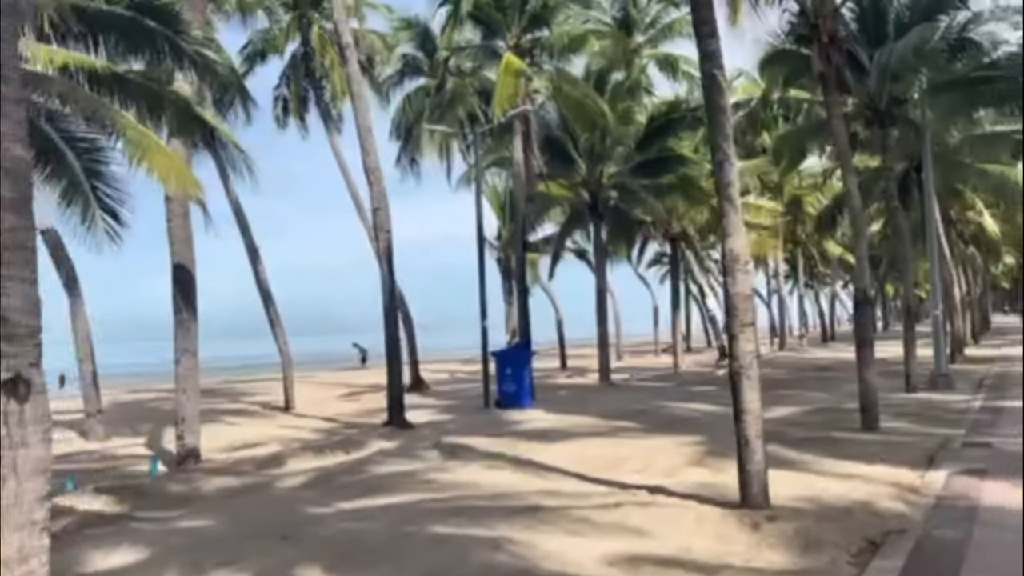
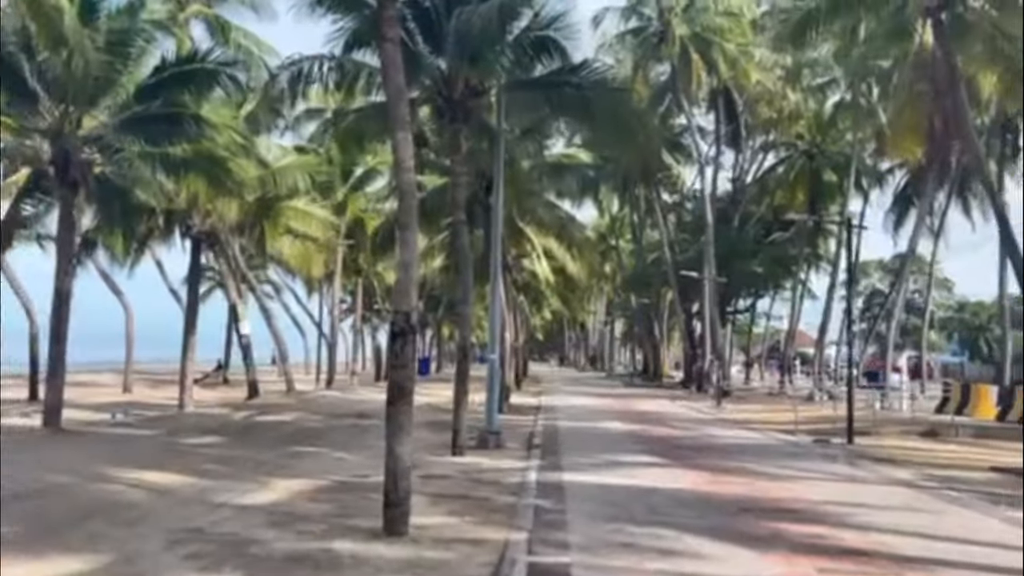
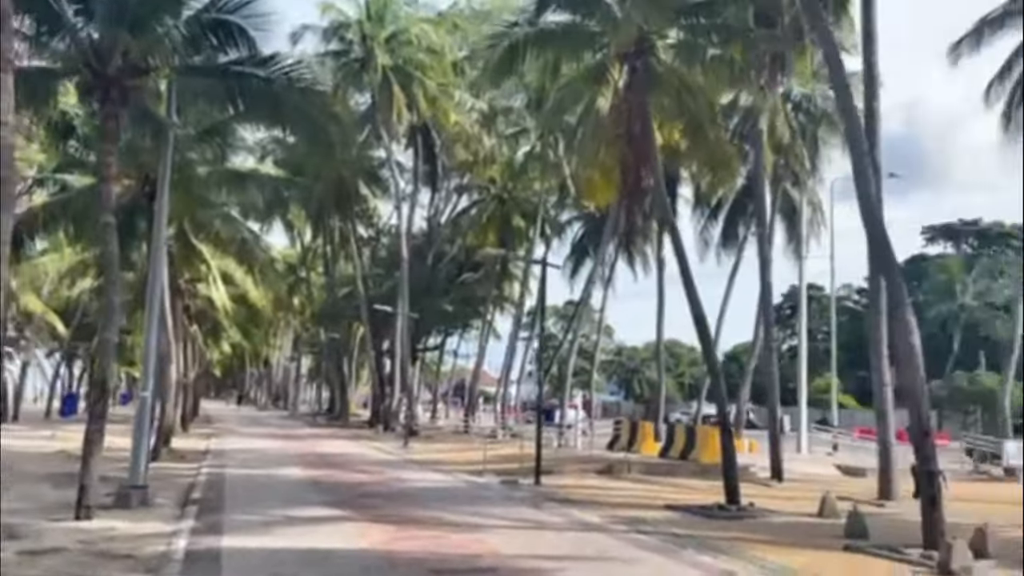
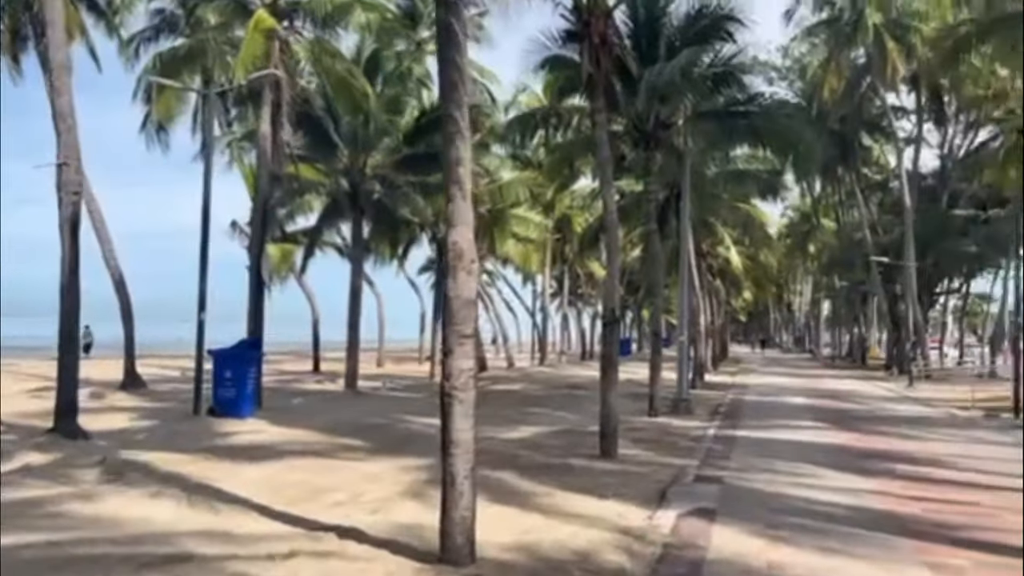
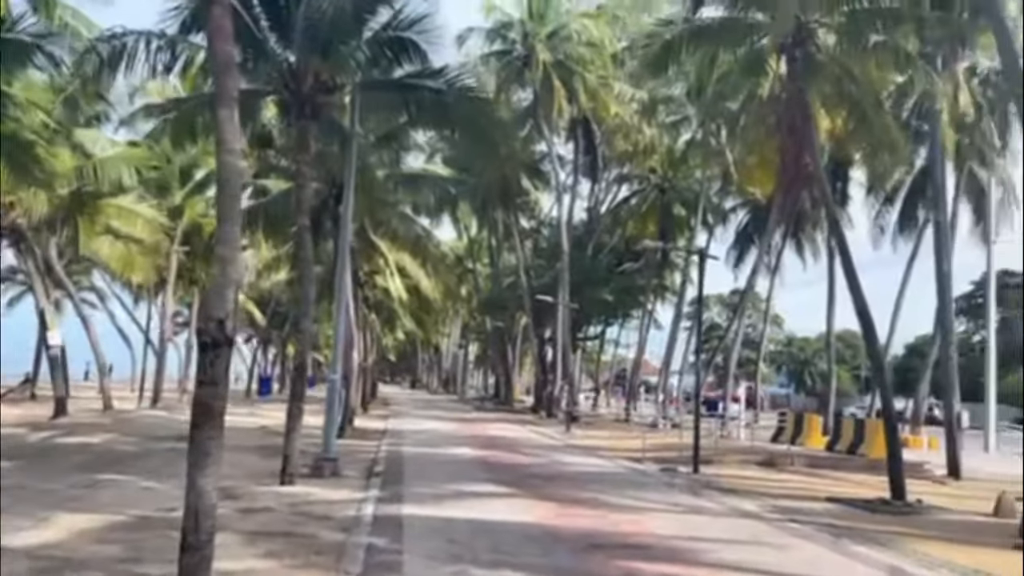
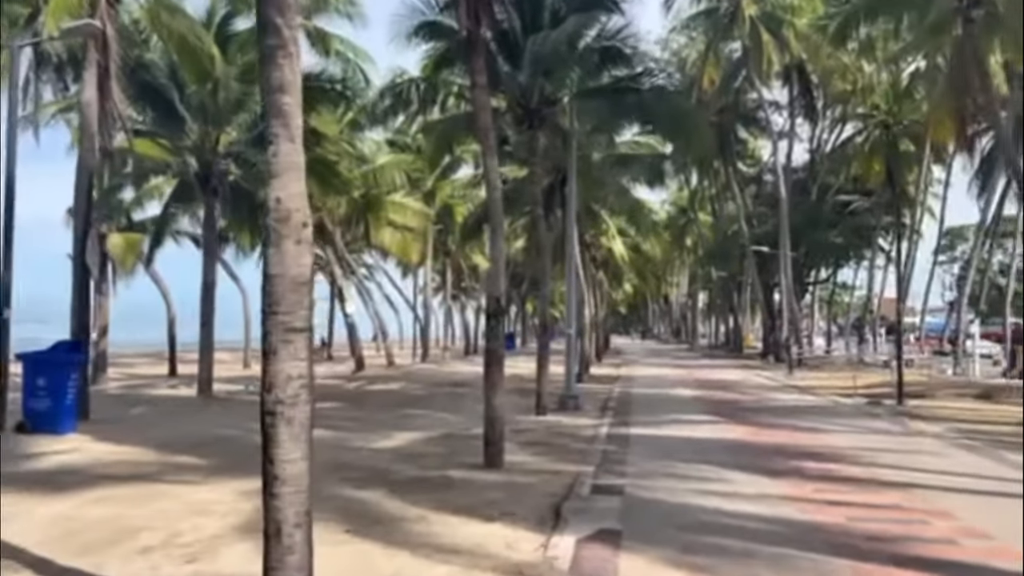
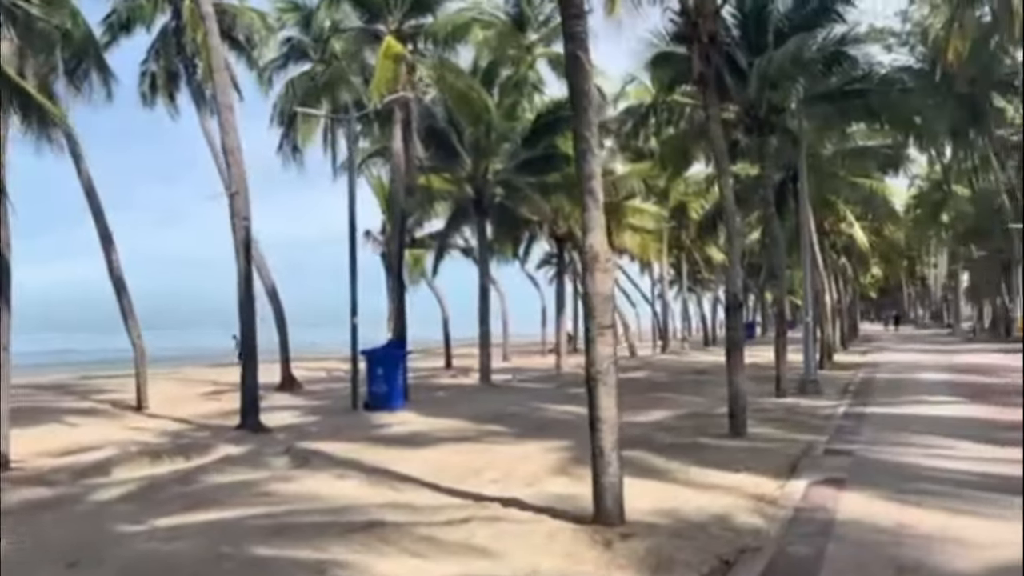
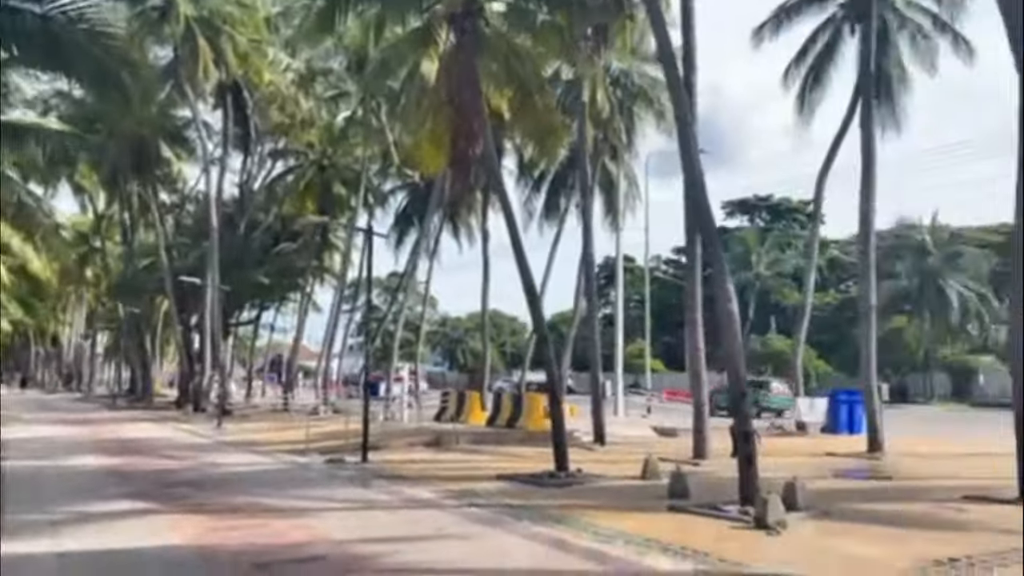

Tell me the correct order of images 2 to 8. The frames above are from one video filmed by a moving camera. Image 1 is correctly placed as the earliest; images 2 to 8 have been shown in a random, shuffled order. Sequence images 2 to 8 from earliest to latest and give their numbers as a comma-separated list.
7, 4, 6, 2, 5, 3, 8
